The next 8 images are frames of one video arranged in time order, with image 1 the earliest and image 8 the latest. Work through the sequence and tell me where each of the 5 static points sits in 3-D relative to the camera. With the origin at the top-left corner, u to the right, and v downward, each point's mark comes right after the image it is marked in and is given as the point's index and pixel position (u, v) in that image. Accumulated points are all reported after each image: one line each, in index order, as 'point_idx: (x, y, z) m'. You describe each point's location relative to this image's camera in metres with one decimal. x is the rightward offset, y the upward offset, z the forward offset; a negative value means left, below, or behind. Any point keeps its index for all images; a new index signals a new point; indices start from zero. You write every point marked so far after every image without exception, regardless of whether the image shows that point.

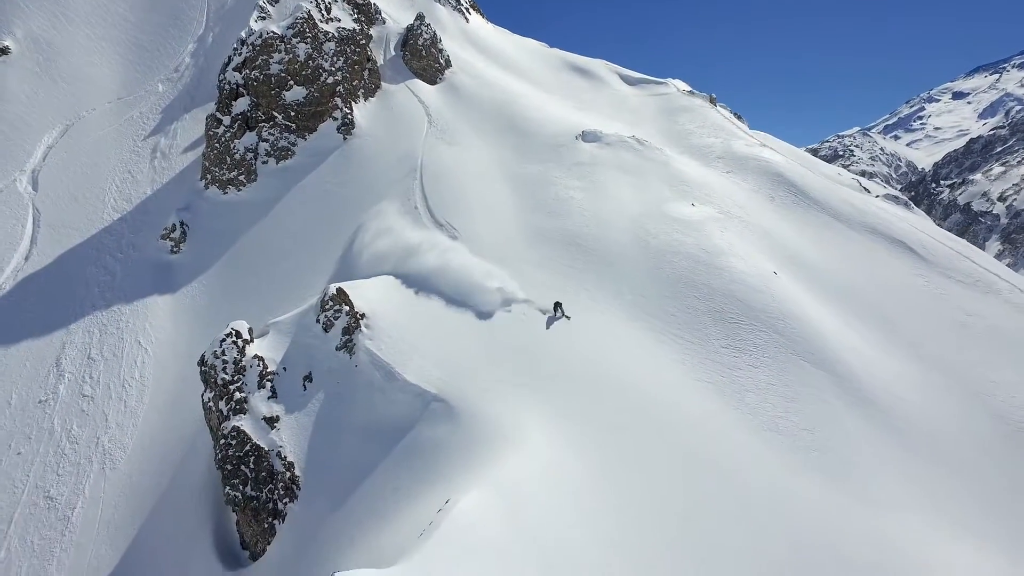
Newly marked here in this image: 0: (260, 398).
0: (-6.5, -2.8, +19.1) m
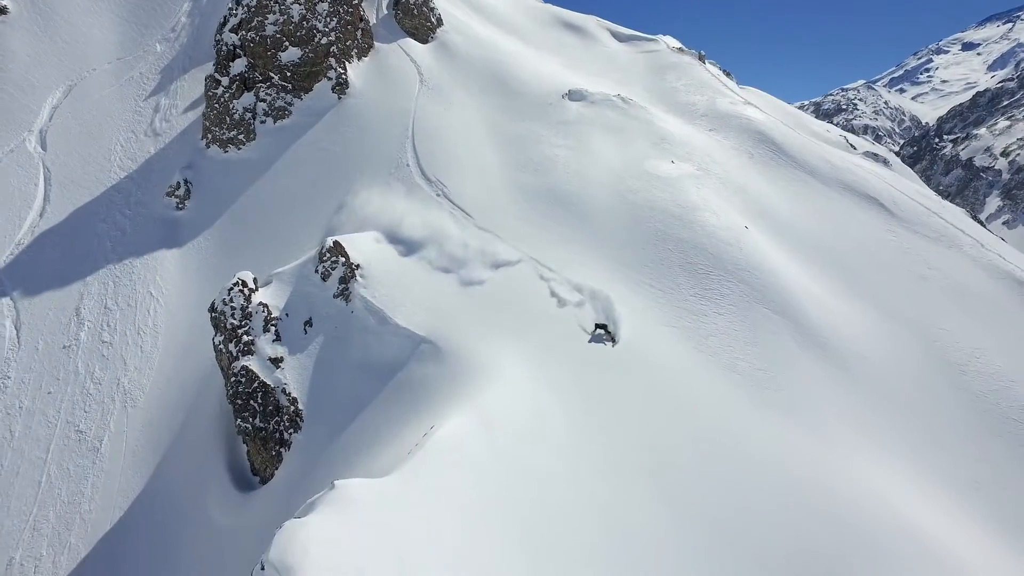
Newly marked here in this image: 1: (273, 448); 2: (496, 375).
0: (-7.0, -1.5, +21.2) m
1: (-6.4, -4.2, +19.9) m
2: (-0.4, -2.1, +18.4) m
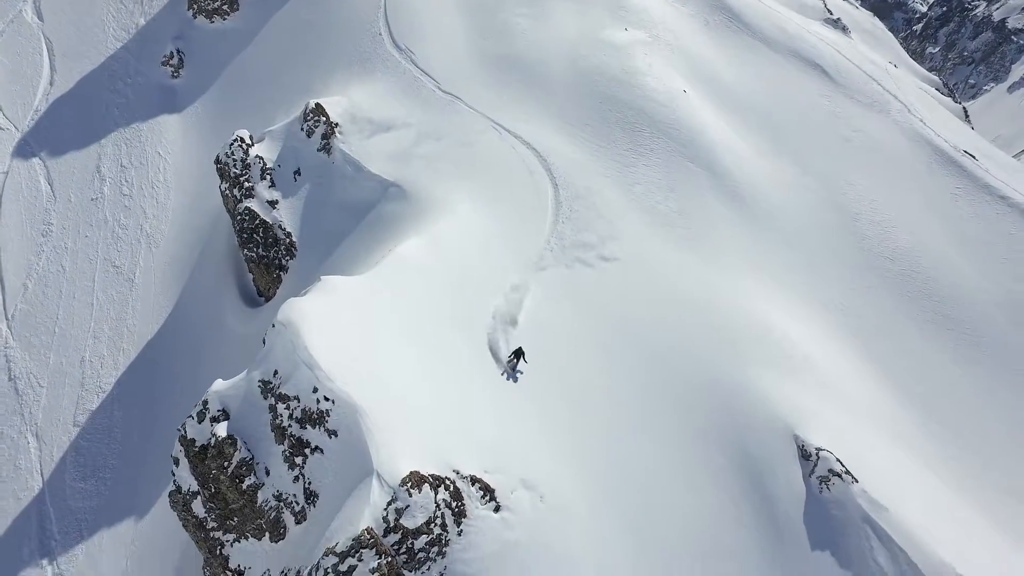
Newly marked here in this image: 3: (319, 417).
0: (-8.6, +3.5, +25.8) m
1: (-8.0, +0.5, +25.0) m
2: (-2.0, +2.4, +23.1) m
3: (-3.7, -2.4, +14.4) m
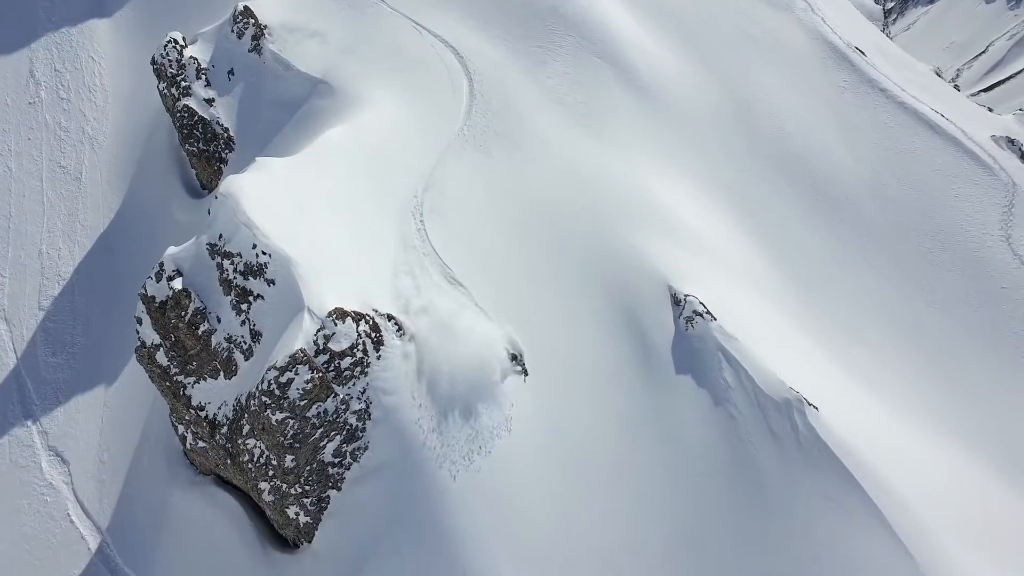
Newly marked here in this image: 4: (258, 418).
0: (-11.6, +7.4, +27.6) m
1: (-10.8, +4.5, +27.2) m
2: (-4.8, +6.3, +25.5) m
3: (-5.9, +0.4, +17.3) m
4: (-6.0, -2.8, +17.4) m
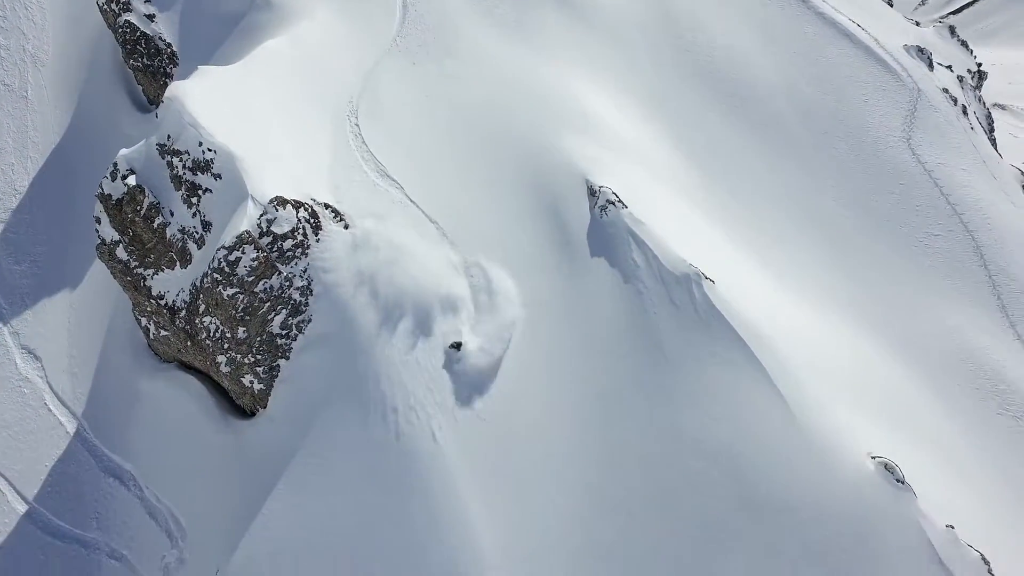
0: (-14.3, +10.9, +28.5) m
1: (-13.4, +7.9, +28.3) m
2: (-7.3, +9.7, +26.8) m
3: (-7.9, +3.2, +19.1) m
4: (-7.9, -0.1, +19.5) m
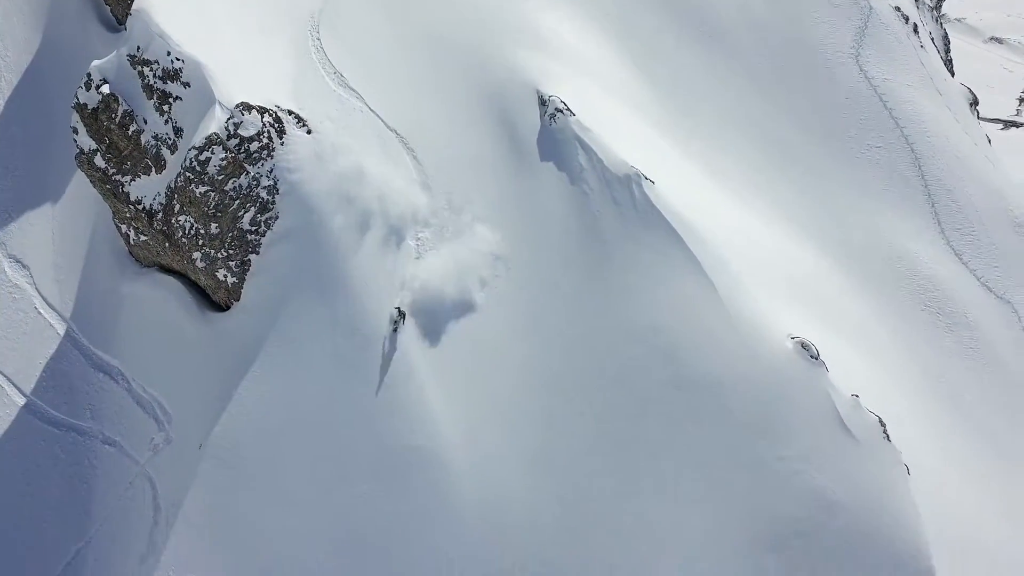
0: (-15.9, +14.2, +29.0) m
1: (-15.0, +11.3, +29.1) m
2: (-8.9, +13.1, +27.5) m
3: (-9.2, +5.9, +20.3) m
4: (-9.2, +2.7, +21.0) m
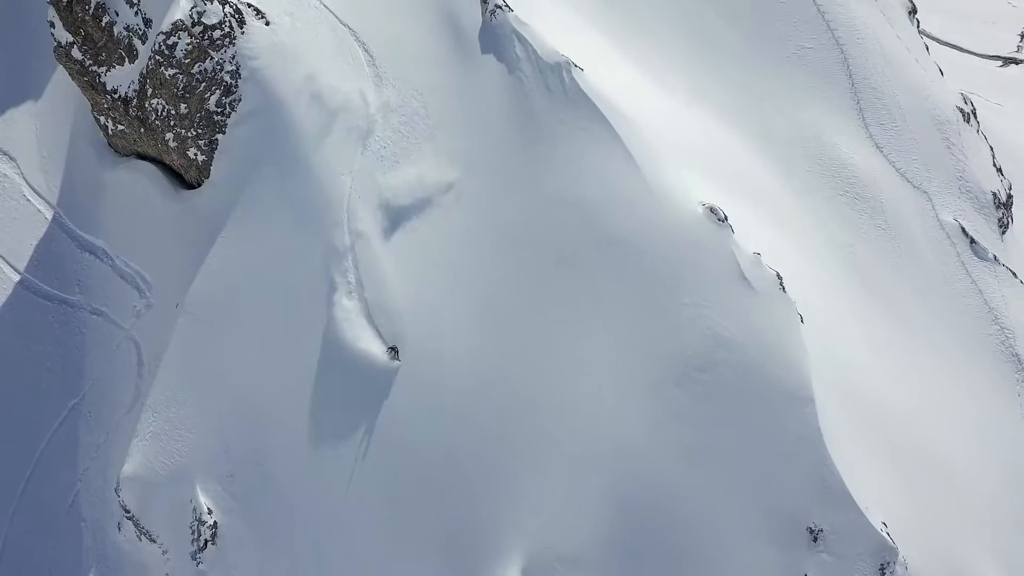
0: (-18.0, +18.6, +30.3) m
1: (-17.0, +15.6, +30.6) m
2: (-11.0, +17.4, +28.9) m
3: (-11.2, +9.7, +22.3) m
4: (-11.2, +6.6, +23.2) m
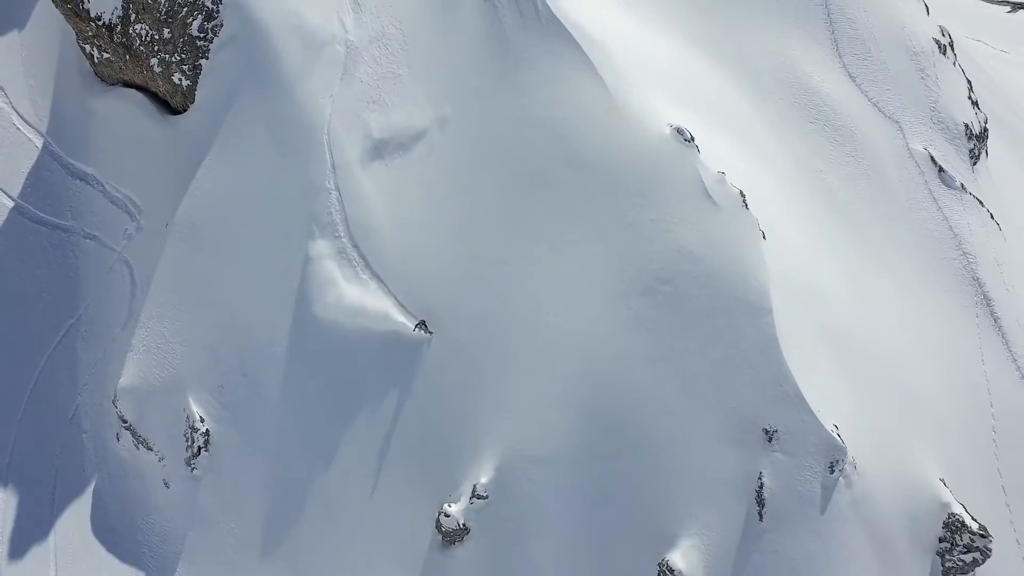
0: (-18.9, +21.6, +30.1) m
1: (-17.9, +18.6, +30.6) m
2: (-11.9, +20.3, +28.9) m
3: (-12.0, +12.2, +22.7) m
4: (-12.0, +9.2, +23.8) m
